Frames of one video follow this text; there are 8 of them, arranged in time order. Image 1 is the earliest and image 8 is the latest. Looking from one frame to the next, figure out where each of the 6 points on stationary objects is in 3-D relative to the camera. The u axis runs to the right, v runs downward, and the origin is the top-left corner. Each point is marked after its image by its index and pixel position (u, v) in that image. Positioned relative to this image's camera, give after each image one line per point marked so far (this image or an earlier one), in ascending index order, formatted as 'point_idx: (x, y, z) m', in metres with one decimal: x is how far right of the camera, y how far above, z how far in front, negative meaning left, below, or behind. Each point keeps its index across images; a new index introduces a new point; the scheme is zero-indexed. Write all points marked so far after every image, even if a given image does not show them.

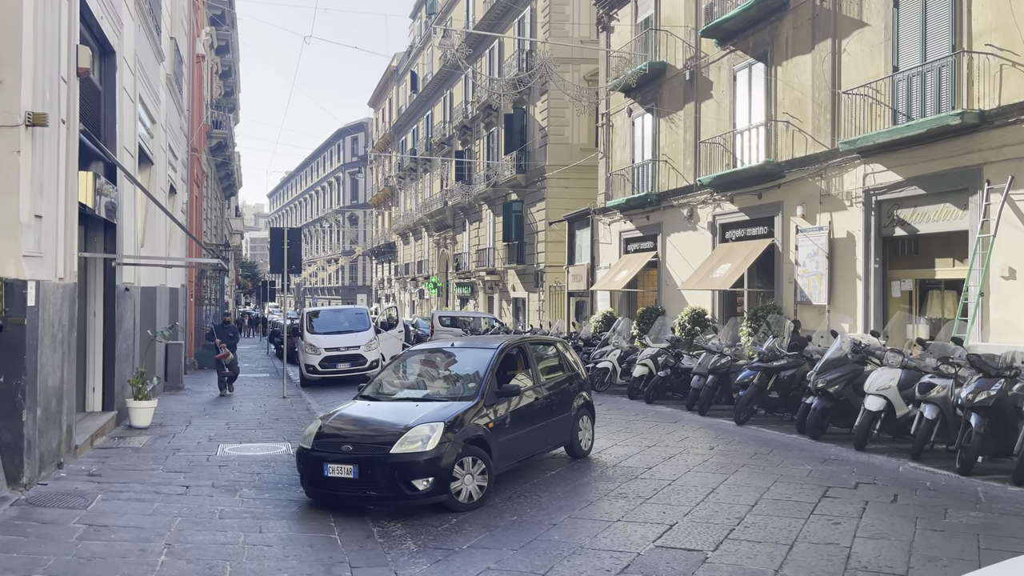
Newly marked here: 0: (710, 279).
0: (+4.9, +0.2, +19.5) m
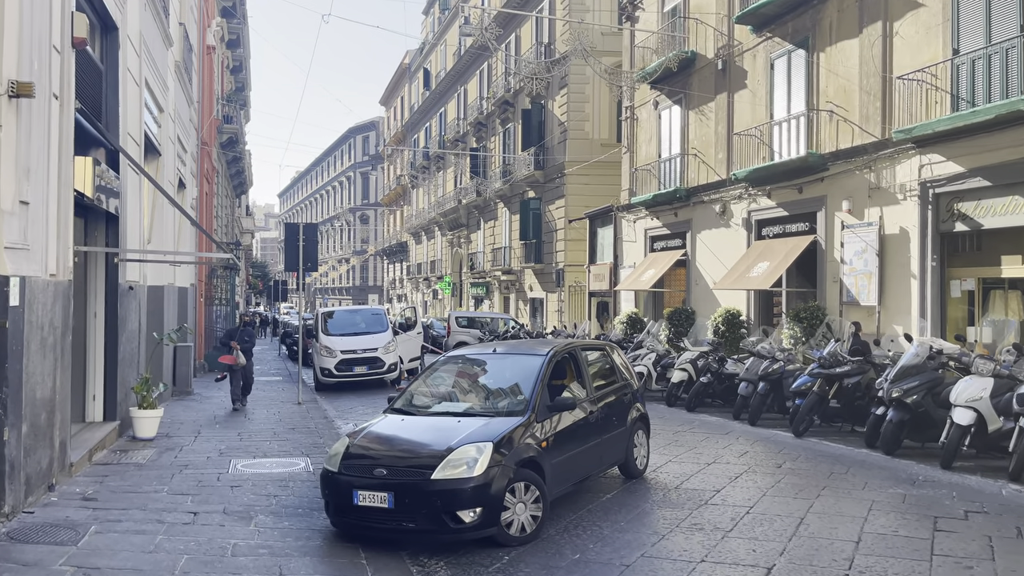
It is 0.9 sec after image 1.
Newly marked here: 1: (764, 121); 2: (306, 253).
0: (+5.4, +0.2, +18.4) m
1: (+6.0, +4.0, +19.0) m
2: (-3.8, +0.6, +14.9) m
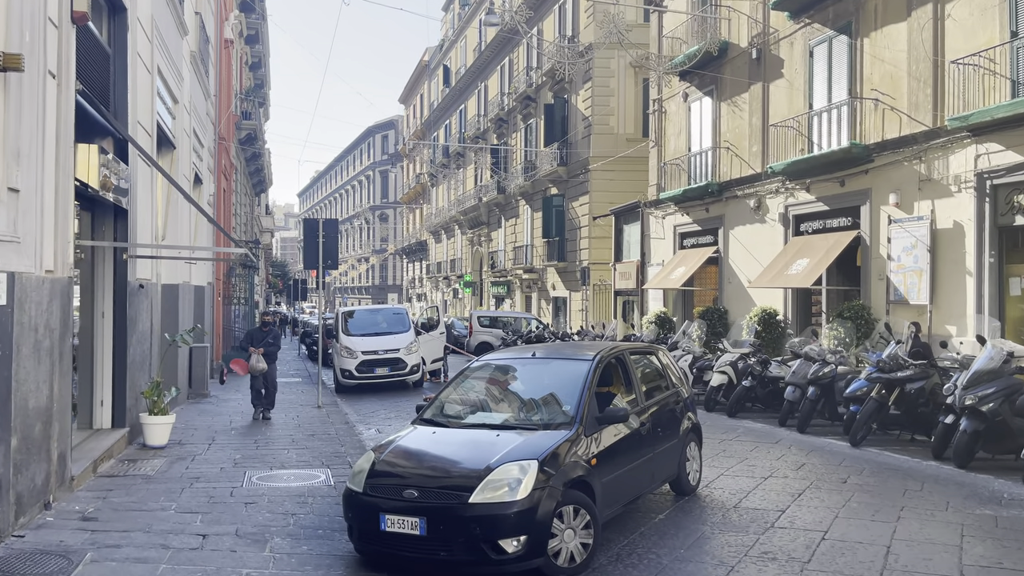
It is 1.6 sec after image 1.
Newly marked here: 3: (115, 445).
0: (+6.0, +0.3, +17.6) m
1: (+6.6, +4.0, +18.1) m
2: (-3.3, +0.7, +14.3) m
3: (-4.3, -1.7, +8.5) m
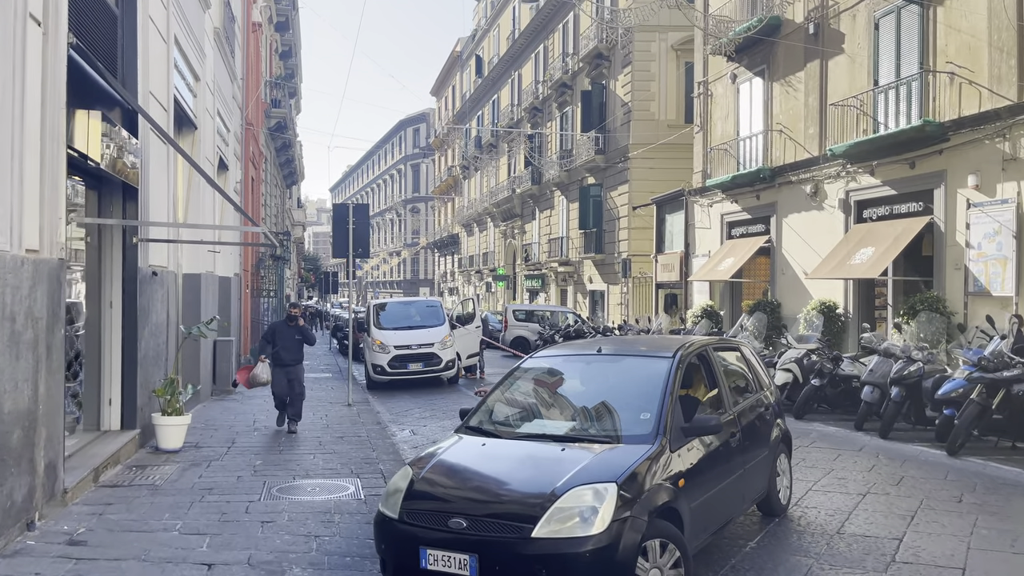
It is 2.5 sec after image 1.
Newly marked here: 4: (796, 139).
0: (+6.9, +0.5, +16.3) m
1: (+7.5, +4.2, +16.8) m
2: (-2.6, +0.8, +13.4) m
3: (-3.8, -1.6, +7.7) m
4: (+6.9, +3.6, +19.2) m
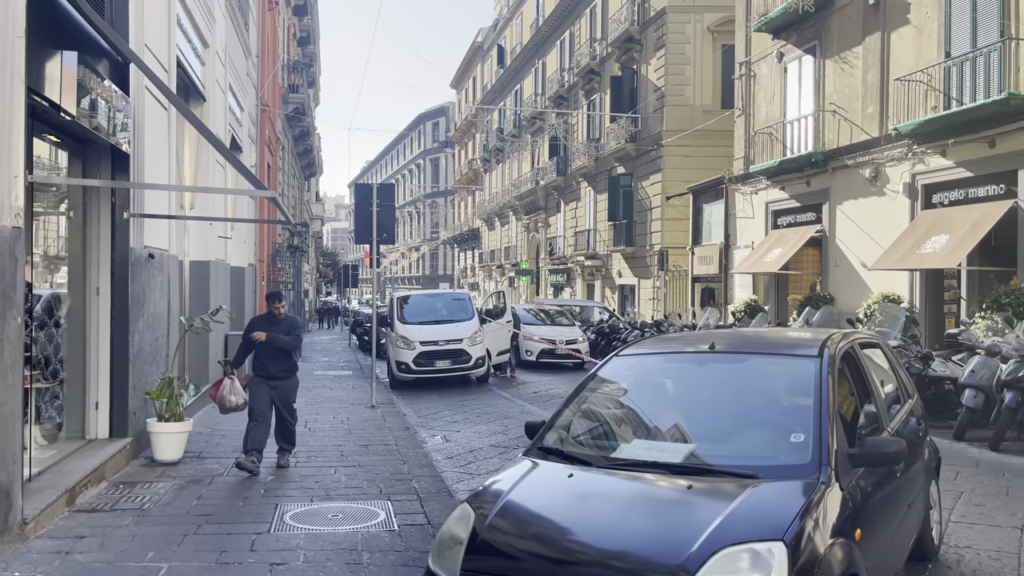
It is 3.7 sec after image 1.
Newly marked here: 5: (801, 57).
0: (+7.6, +0.6, +14.9) m
1: (+8.1, +4.4, +15.3) m
2: (-2.0, +1.0, +12.1) m
3: (-3.3, -1.4, +6.5) m
4: (+7.6, +3.8, +17.8) m
5: (+7.2, +5.8, +19.9) m
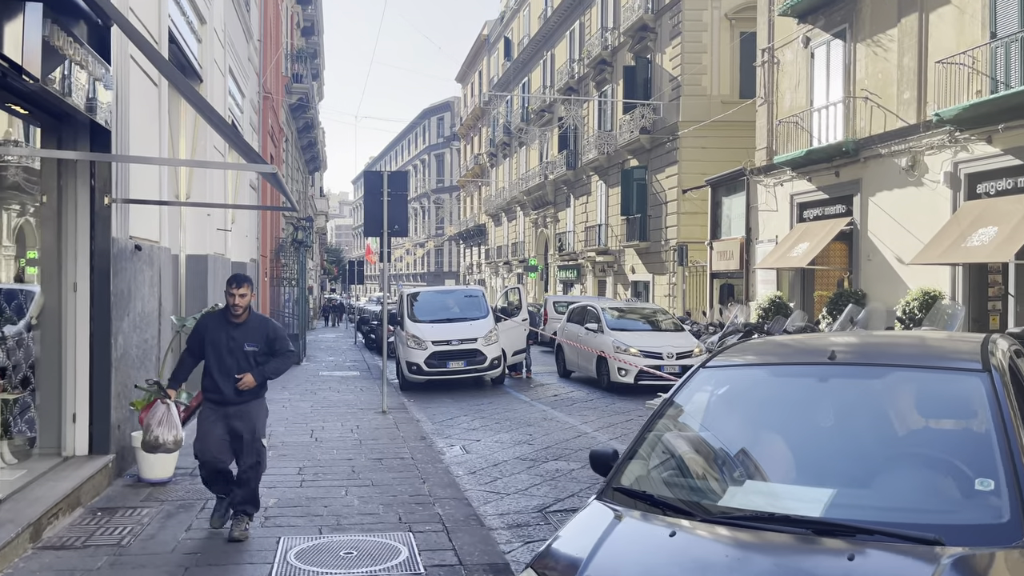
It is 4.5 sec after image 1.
0: (+7.9, +0.7, +14.0) m
1: (+8.5, +4.4, +14.4) m
2: (-1.7, +1.1, +11.3) m
3: (-3.0, -1.4, +5.6) m
4: (+7.9, +3.9, +16.8) m
5: (+7.6, +5.9, +19.0) m
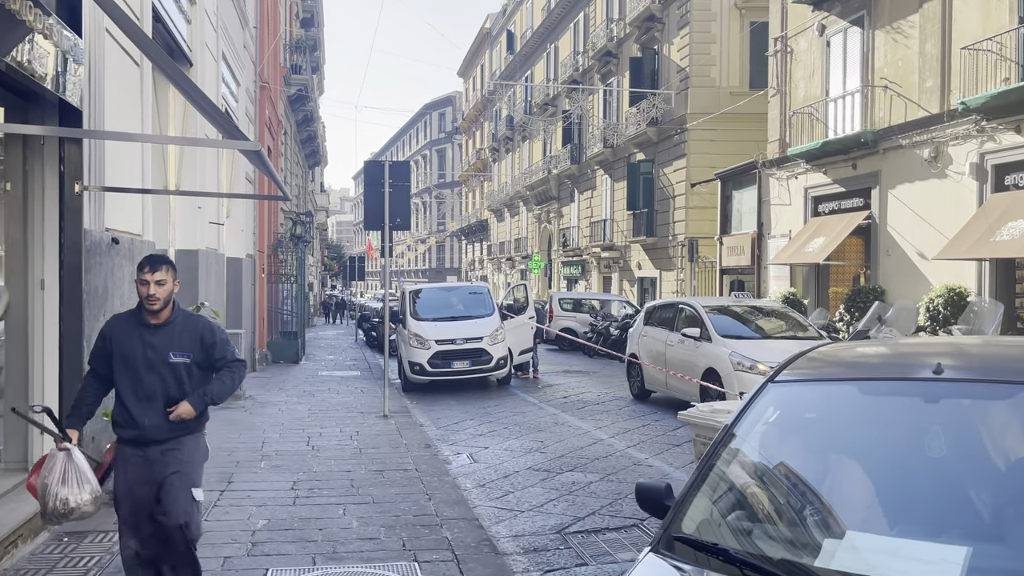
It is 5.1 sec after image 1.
0: (+8.0, +0.8, +13.4) m
1: (+8.6, +4.5, +13.8) m
2: (-1.6, +1.1, +10.7) m
3: (-2.9, -1.4, +5.0) m
4: (+8.1, +3.9, +16.2) m
5: (+7.7, +6.0, +18.3) m
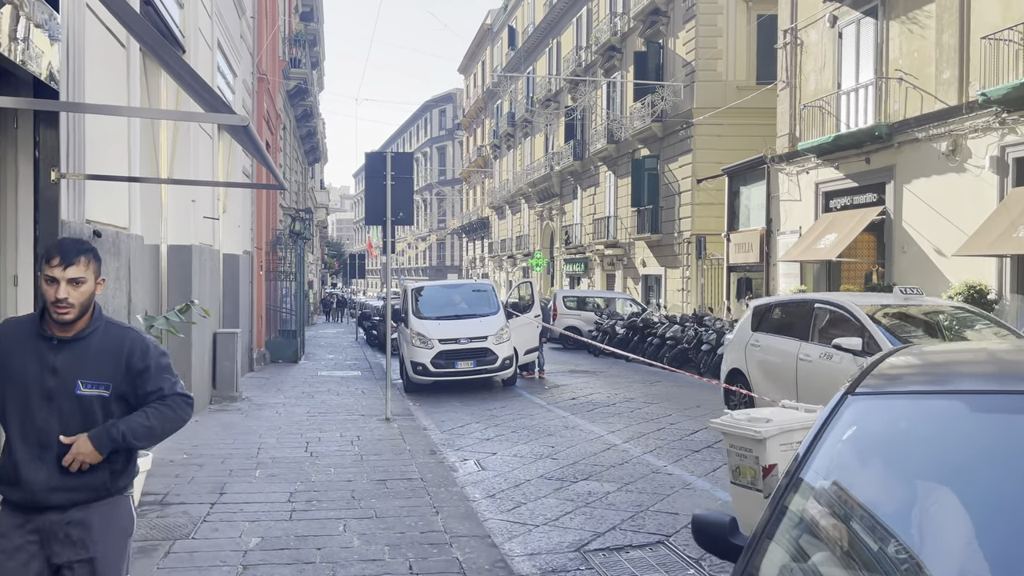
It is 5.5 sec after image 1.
0: (+8.1, +0.8, +12.9) m
1: (+8.7, +4.5, +13.3) m
2: (-1.5, +1.1, +10.2) m
3: (-2.8, -1.3, +4.6) m
4: (+8.1, +4.0, +15.7) m
5: (+7.8, +6.0, +17.9) m
